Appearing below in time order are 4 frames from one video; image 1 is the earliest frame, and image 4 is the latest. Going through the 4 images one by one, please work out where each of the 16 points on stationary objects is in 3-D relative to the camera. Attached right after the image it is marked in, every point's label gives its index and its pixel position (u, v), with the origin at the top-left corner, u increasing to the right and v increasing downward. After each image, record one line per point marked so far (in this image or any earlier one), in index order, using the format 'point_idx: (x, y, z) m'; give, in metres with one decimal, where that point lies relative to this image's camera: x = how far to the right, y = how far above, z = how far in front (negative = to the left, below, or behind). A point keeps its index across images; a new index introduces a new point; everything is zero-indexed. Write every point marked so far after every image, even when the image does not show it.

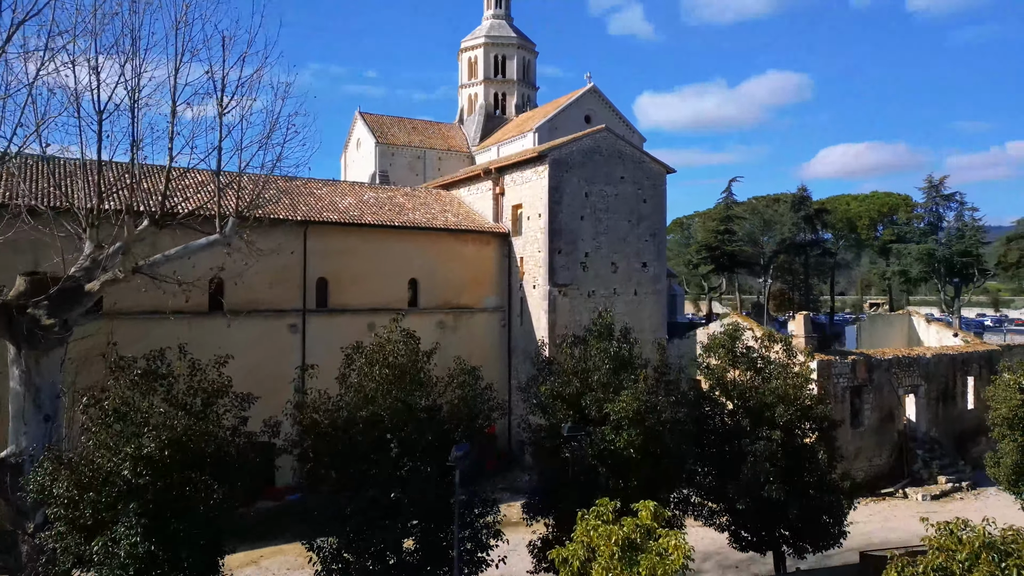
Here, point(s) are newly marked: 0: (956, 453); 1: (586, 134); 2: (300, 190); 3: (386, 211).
0: (+11.4, -4.3, +18.8) m
1: (+1.9, +4.1, +19.3) m
2: (-5.7, +2.6, +19.7) m
3: (-3.4, +2.1, +19.6) m
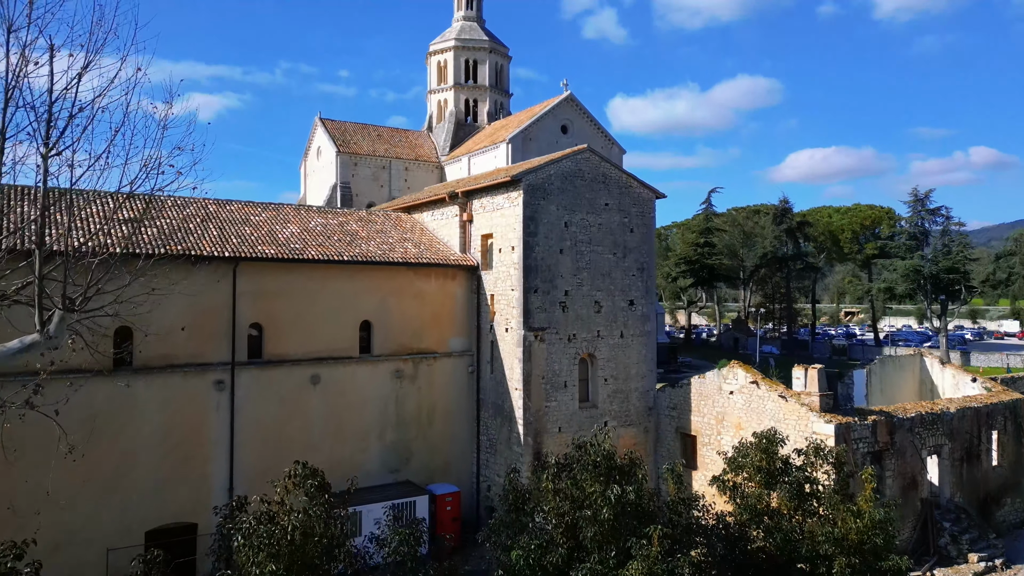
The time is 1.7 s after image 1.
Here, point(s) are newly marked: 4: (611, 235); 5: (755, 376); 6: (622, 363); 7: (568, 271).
0: (+10.7, -5.3, +16.7) m
1: (+1.2, +3.0, +16.8) m
2: (-6.4, +1.6, +17.0) m
3: (-4.1, +1.1, +16.9) m
4: (+2.4, +1.3, +17.7) m
5: (+5.2, -1.9, +15.8) m
6: (+2.6, -1.8, +17.7) m
7: (+1.3, +0.4, +17.0) m
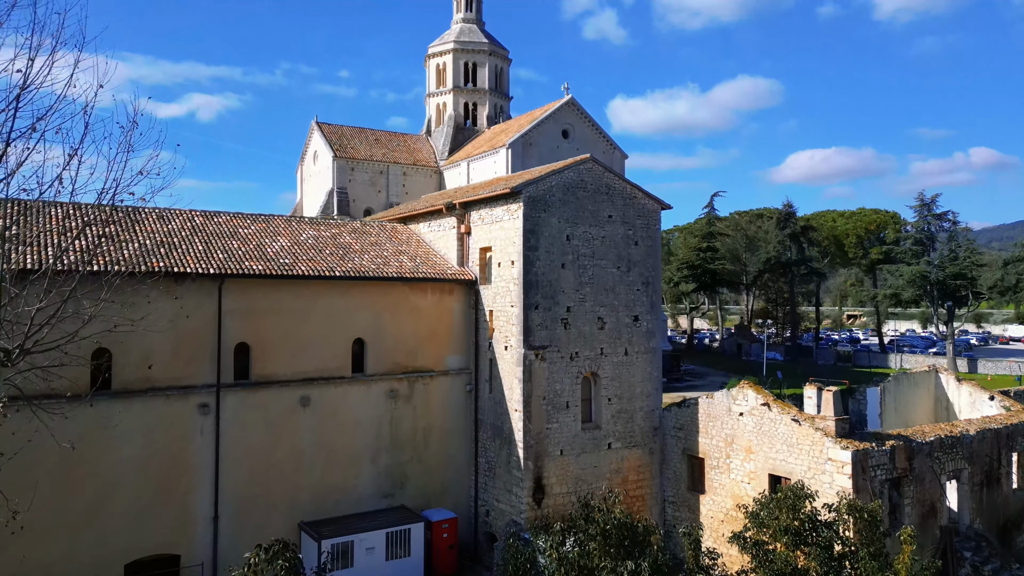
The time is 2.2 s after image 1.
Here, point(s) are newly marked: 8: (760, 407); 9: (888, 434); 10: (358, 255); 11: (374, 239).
0: (+10.7, -5.6, +15.9) m
1: (+1.2, +2.7, +16.1) m
2: (-6.4, +1.3, +16.2) m
3: (-4.1, +0.7, +16.2) m
4: (+2.4, +0.9, +16.9) m
5: (+5.2, -2.3, +15.1) m
6: (+2.6, -2.2, +17.0) m
7: (+1.3, 0.0, +16.3) m
8: (+5.1, -2.5, +15.1) m
9: (+7.4, -2.9, +14.5) m
10: (-3.5, +0.7, +16.7) m
11: (-3.4, +1.2, +18.1) m
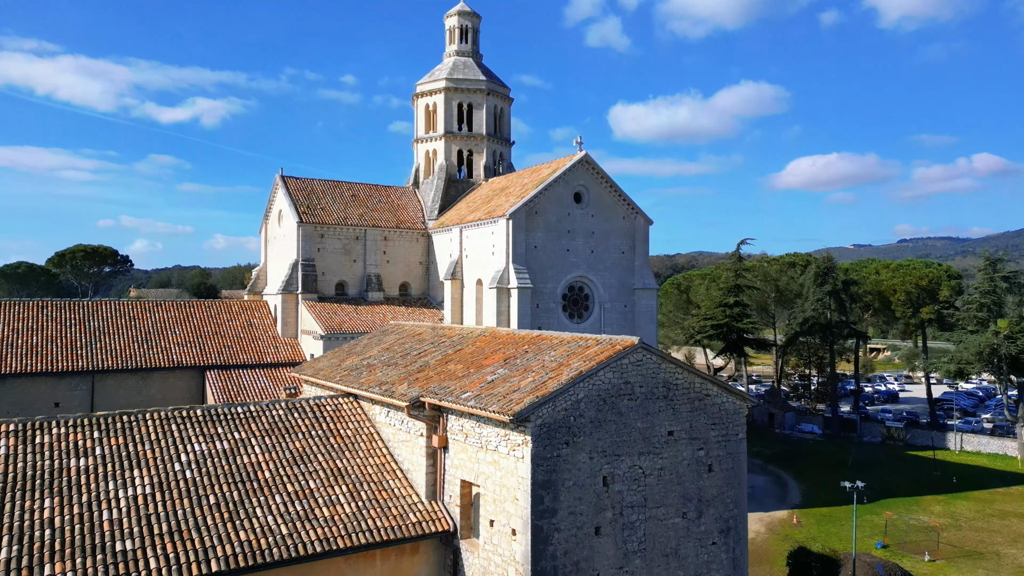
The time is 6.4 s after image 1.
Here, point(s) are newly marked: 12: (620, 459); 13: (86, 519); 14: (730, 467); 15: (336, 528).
0: (+10.6, -9.4, +9.4) m
1: (+1.2, -1.1, +9.7) m
2: (-6.4, -2.5, +9.8) m
3: (-4.1, -3.0, +9.8) m
4: (+2.4, -2.8, +10.5) m
5: (+5.2, -6.0, +8.6) m
6: (+2.6, -5.9, +10.5) m
7: (+1.3, -3.7, +9.8) m
8: (+5.1, -6.2, +8.7) m
9: (+7.4, -6.6, +8.0) m
10: (-3.5, -3.0, +10.3) m
11: (-3.4, -2.6, +11.6) m
12: (+1.5, -2.3, +10.0) m
13: (-5.4, -2.9, +9.2) m
14: (+3.4, -2.7, +11.2) m
15: (-2.4, -3.3, +10.1) m
